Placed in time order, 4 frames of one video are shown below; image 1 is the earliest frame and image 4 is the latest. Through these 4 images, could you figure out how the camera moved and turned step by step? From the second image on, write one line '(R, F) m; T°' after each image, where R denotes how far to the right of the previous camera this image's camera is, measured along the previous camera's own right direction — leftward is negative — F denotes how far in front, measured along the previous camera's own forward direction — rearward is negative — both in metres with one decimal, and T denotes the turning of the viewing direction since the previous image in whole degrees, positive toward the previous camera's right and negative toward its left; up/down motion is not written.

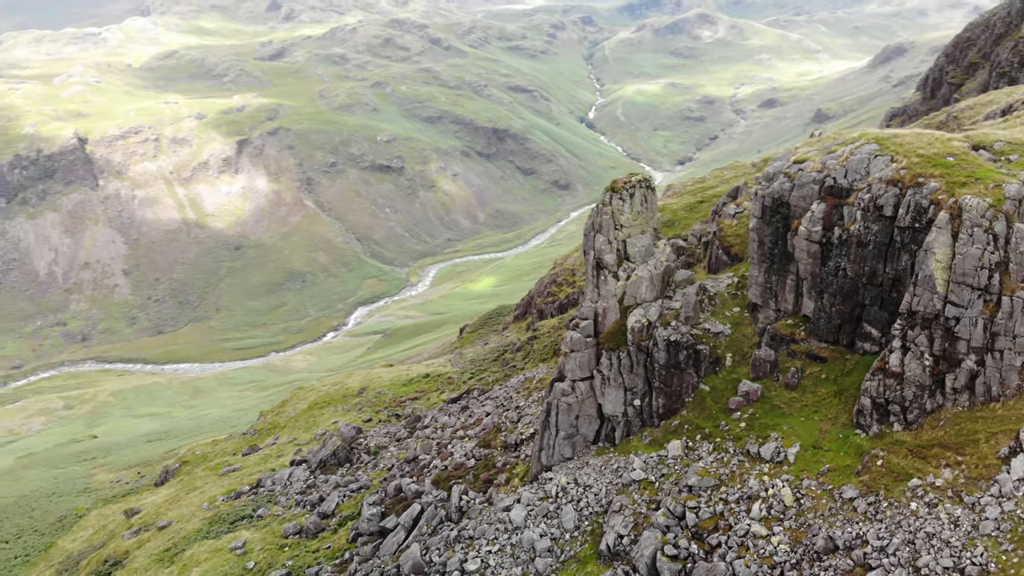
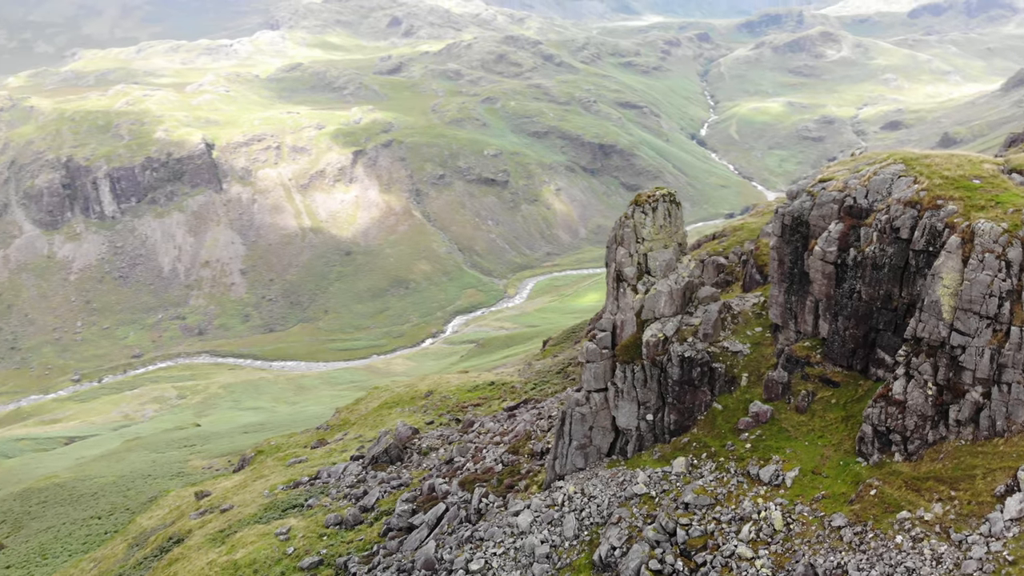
(+4.3, -0.5) m; -7°
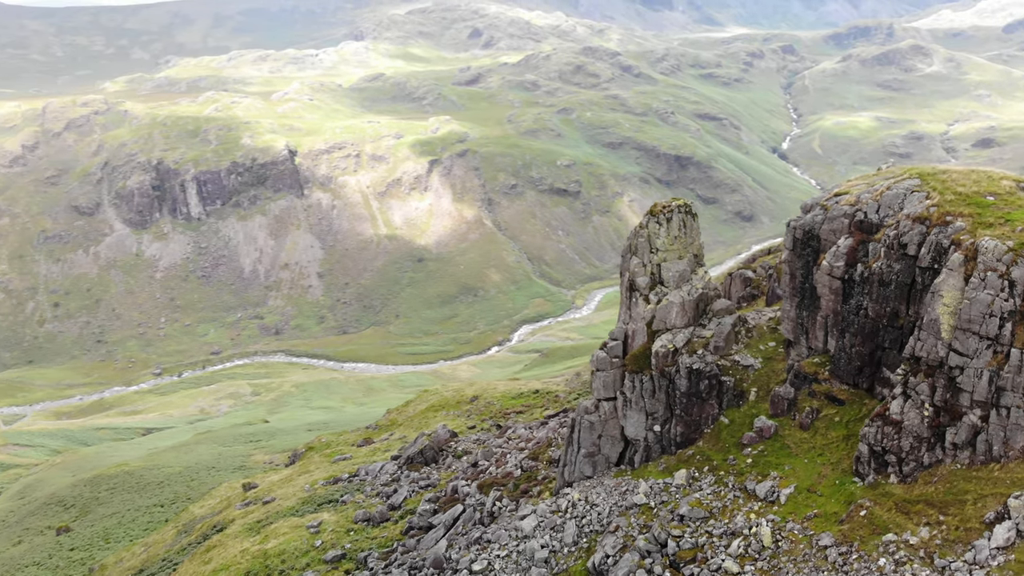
(+3.1, -0.4) m; -5°
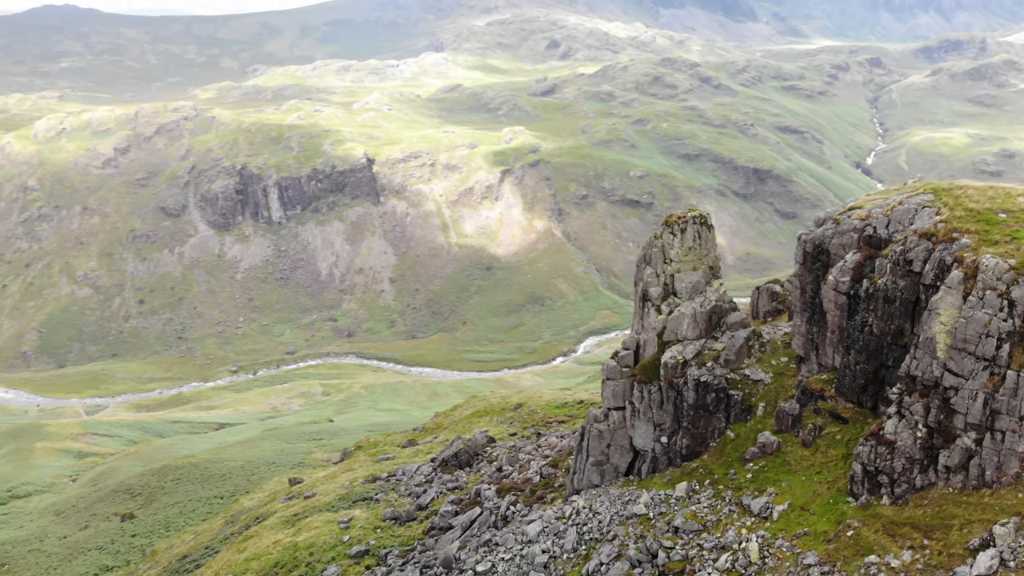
(+3.1, -0.4) m; -5°
